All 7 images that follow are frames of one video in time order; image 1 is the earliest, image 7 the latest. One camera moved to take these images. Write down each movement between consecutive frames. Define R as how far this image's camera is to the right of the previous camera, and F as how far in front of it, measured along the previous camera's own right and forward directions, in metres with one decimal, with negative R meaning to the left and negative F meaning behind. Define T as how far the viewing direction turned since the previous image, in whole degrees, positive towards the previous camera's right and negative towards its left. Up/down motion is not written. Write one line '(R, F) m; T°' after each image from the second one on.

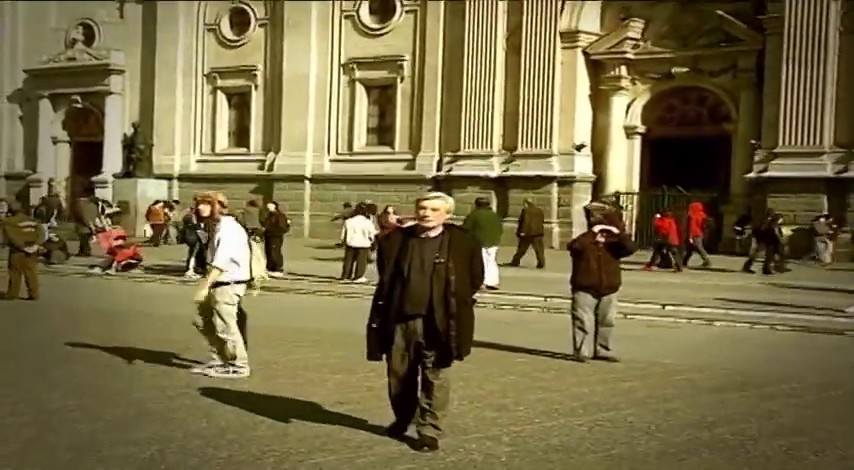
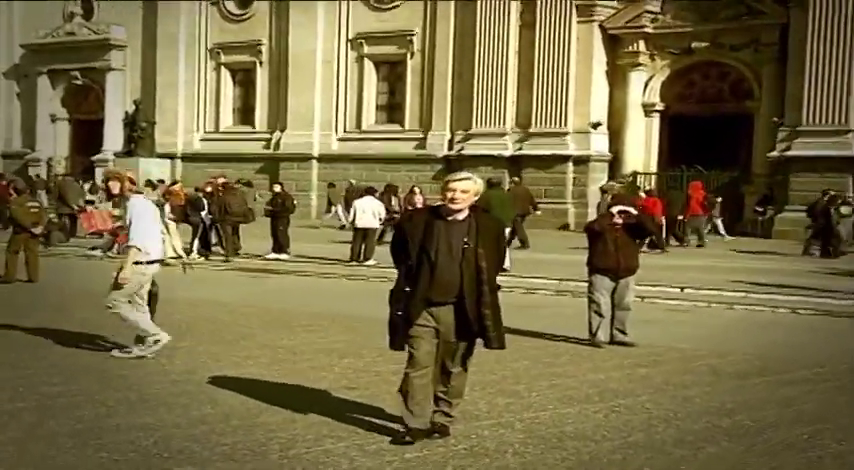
(0.0, +0.3) m; -1°
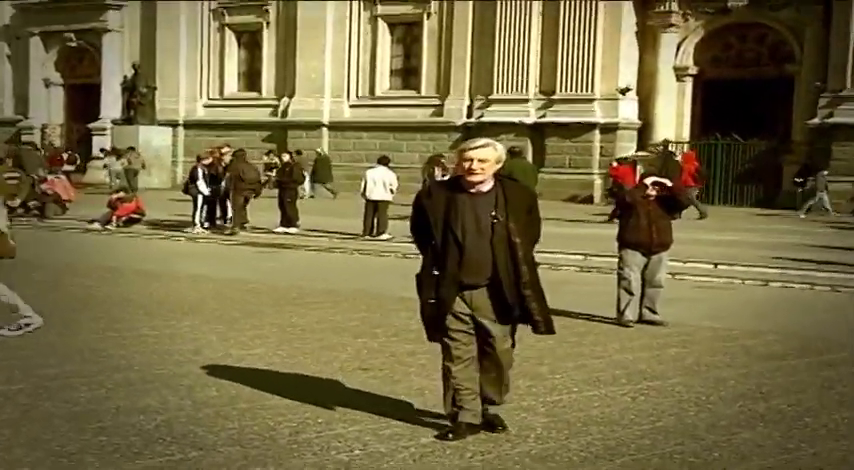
(0.0, +0.6) m; -1°
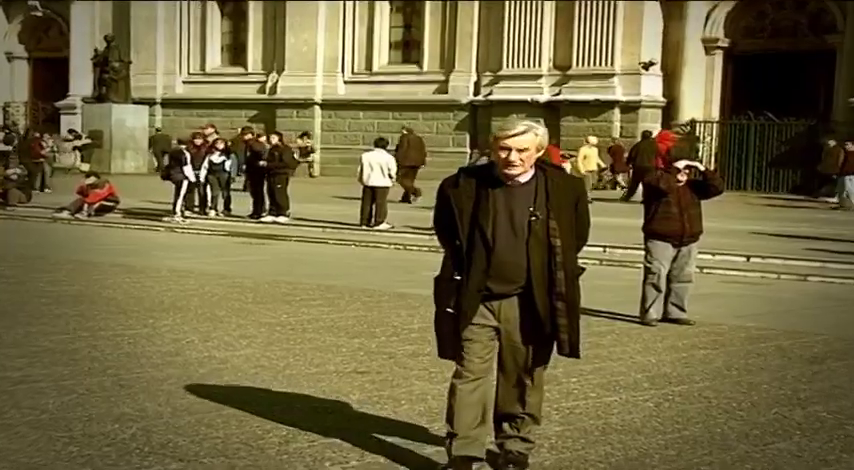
(0.0, +0.9) m; 0°
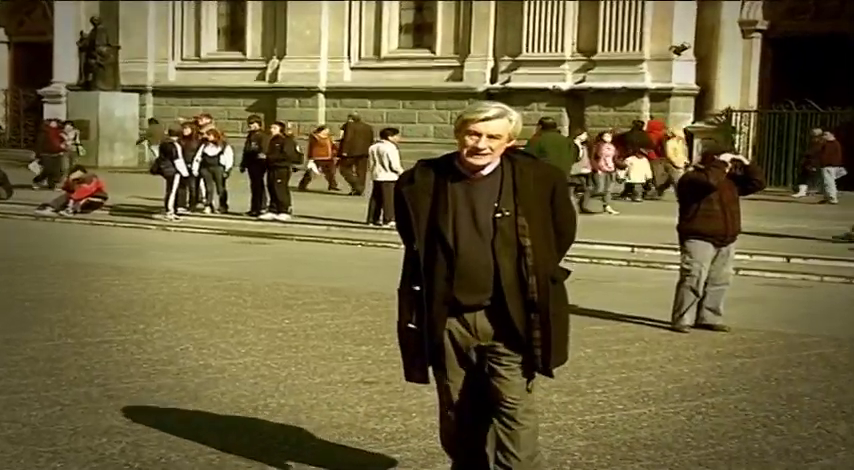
(0.0, +0.7) m; -1°
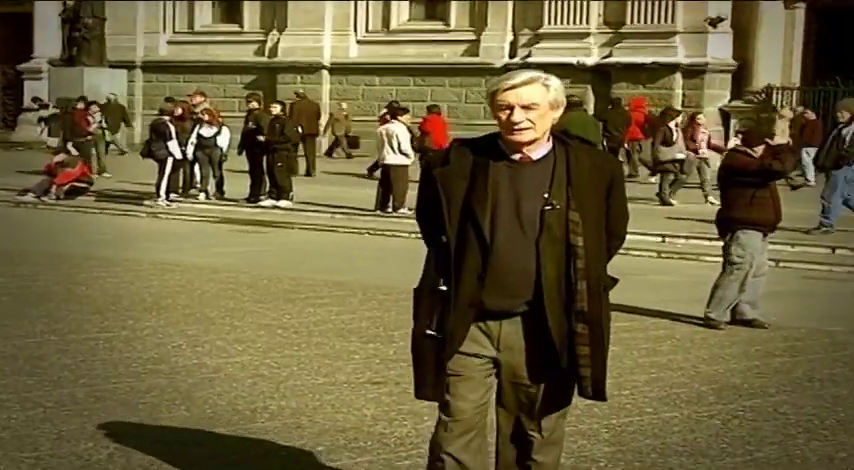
(0.0, +0.6) m; -1°
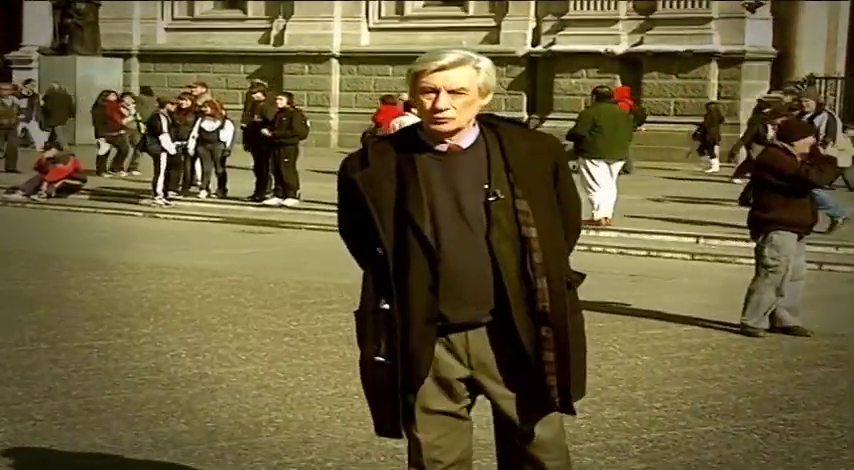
(0.0, +0.5) m; -1°
